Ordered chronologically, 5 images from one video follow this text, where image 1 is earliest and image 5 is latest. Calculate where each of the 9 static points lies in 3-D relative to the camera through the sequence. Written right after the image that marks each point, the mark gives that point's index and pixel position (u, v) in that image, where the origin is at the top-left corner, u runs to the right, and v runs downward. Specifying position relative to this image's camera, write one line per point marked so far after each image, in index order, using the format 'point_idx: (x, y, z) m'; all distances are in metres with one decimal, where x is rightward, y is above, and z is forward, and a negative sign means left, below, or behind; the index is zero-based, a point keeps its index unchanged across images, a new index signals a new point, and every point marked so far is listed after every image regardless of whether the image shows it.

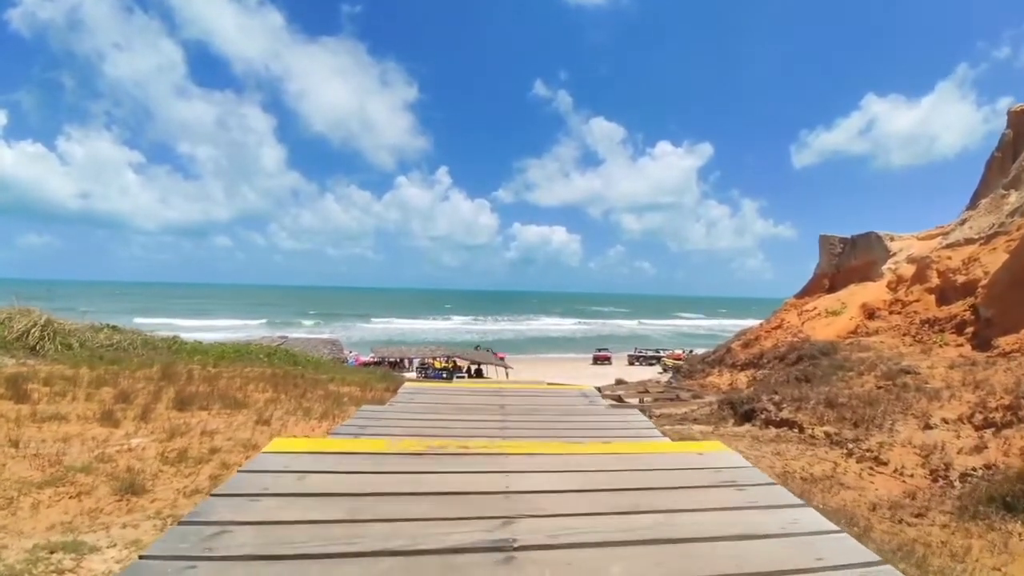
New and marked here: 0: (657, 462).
0: (+0.7, -0.9, +3.1) m
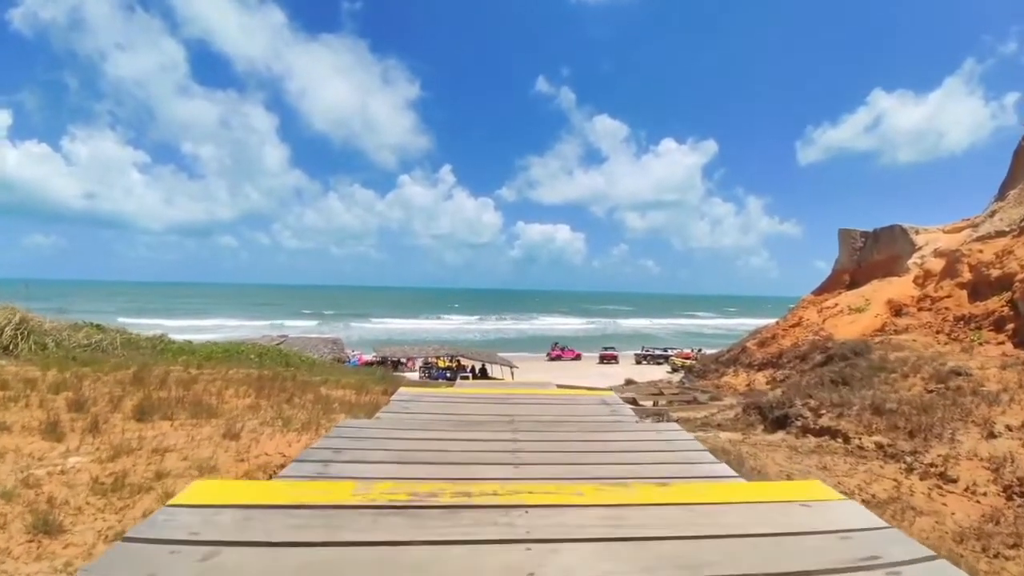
0: (+0.8, -0.8, +2.1) m
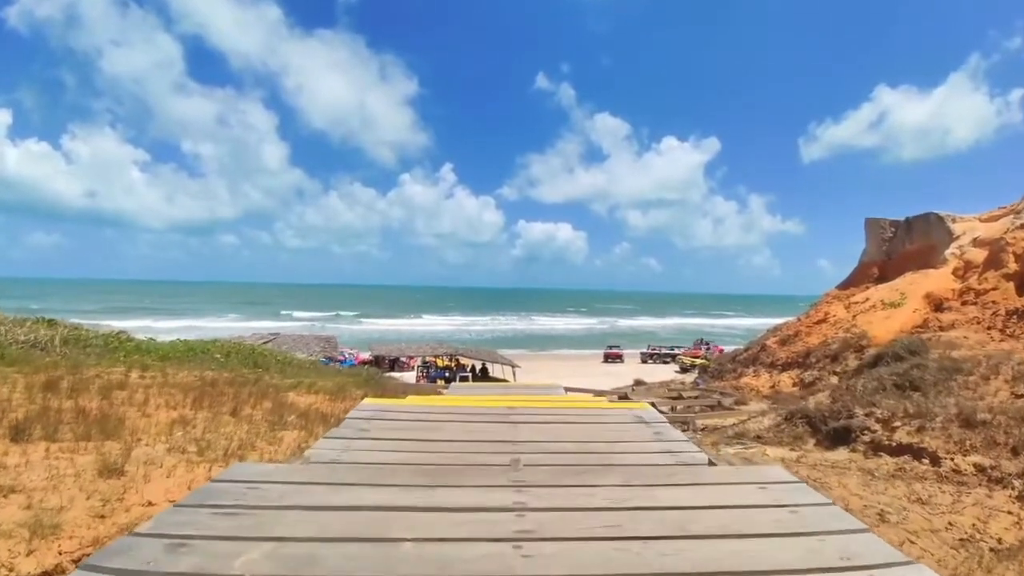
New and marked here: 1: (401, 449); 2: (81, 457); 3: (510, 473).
0: (+0.8, -0.6, +0.4) m
1: (-0.6, -0.9, +3.4) m
2: (-3.1, -1.2, +4.3) m
3: (0.0, -0.8, +2.5) m
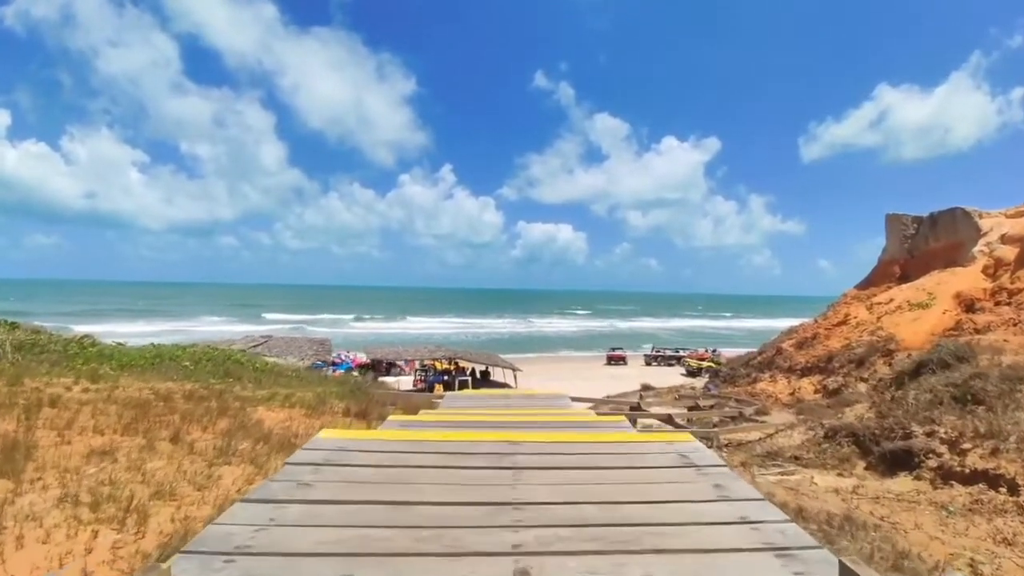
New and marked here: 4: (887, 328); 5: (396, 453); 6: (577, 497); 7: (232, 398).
0: (+0.9, -0.6, -0.7) m
1: (-0.6, -0.9, +2.2) m
2: (-3.0, -1.2, +3.2) m
3: (0.0, -0.8, +1.3) m
4: (+10.0, -1.1, +16.1) m
5: (-0.6, -0.9, +3.2) m
6: (+0.3, -0.9, +2.6) m
7: (-3.7, -1.5, +7.9) m
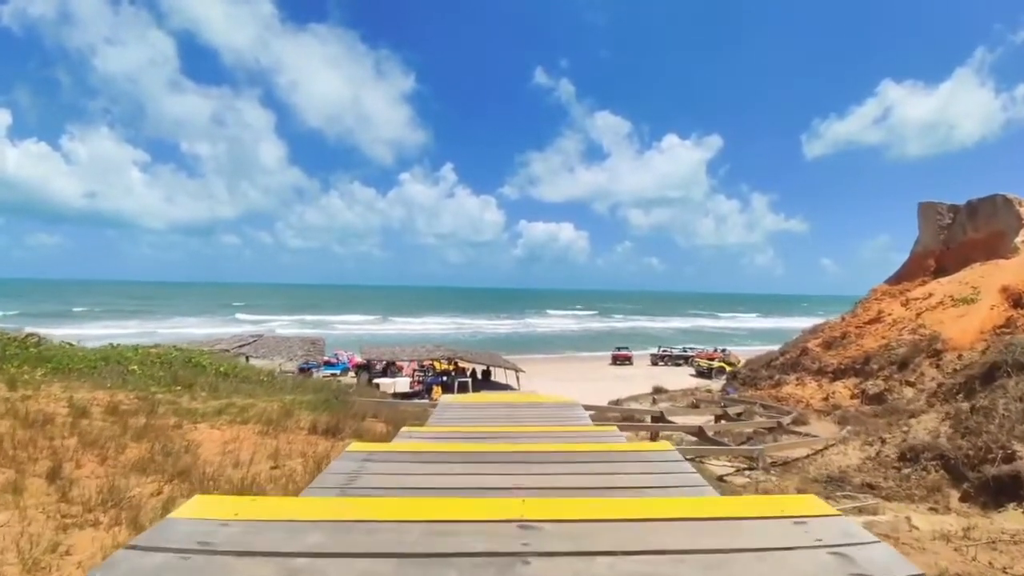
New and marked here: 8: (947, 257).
0: (+0.9, -0.5, -2.2) m
1: (-0.6, -0.8, +0.7) m
2: (-3.0, -1.1, +1.7) m
3: (0.0, -0.6, -0.2) m
4: (+10.1, -0.9, +14.5) m
5: (-0.6, -0.8, +1.7) m
6: (+0.3, -0.8, +1.1) m
7: (-3.7, -1.3, +6.4) m
8: (+13.2, +0.9, +18.3) m
